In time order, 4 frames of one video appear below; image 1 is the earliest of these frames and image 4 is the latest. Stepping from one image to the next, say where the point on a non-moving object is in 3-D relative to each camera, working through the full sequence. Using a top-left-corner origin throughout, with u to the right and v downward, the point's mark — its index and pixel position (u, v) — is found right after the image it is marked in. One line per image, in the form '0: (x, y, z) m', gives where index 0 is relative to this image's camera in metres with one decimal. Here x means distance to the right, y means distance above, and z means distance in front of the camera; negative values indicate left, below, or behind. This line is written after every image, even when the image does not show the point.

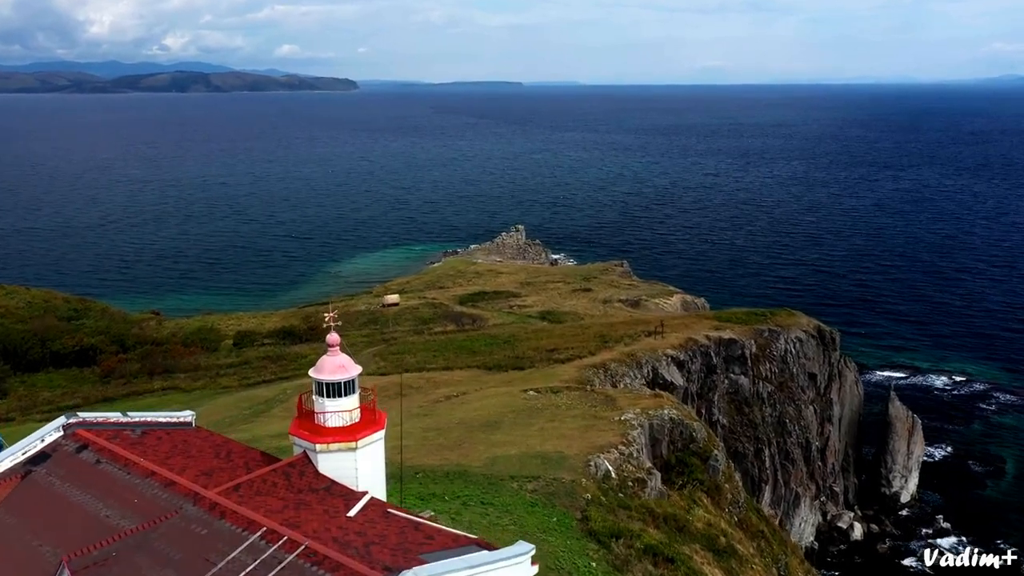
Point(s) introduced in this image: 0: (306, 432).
0: (-4.2, -3.0, +15.2) m
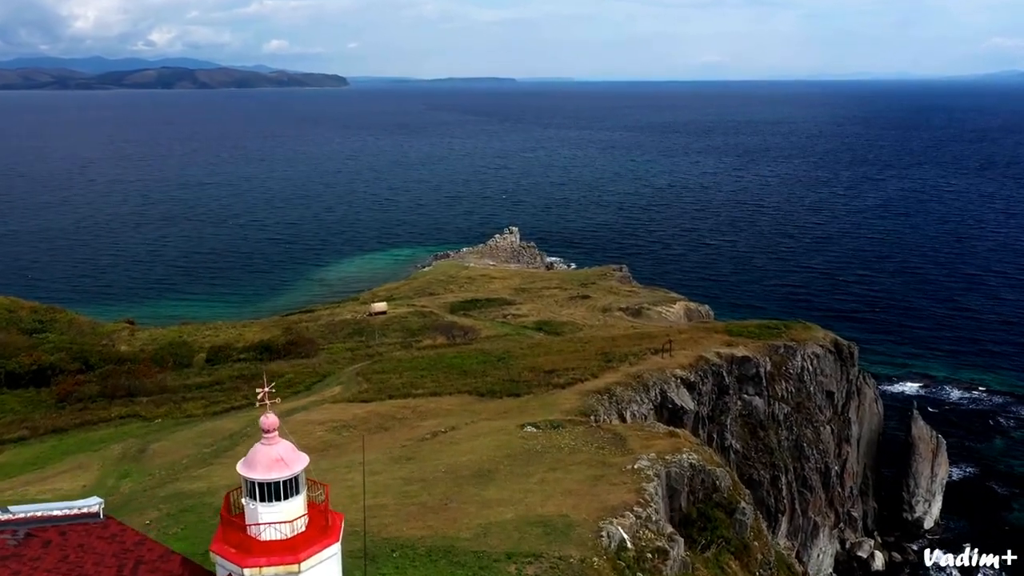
0: (-4.3, -4.0, +11.3) m
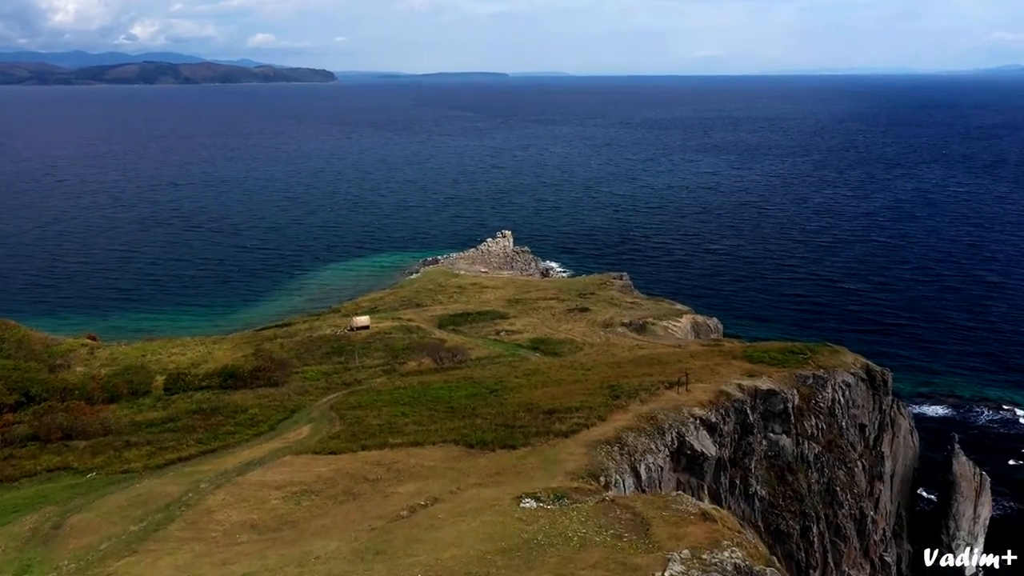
0: (-4.3, -5.5, +5.8) m
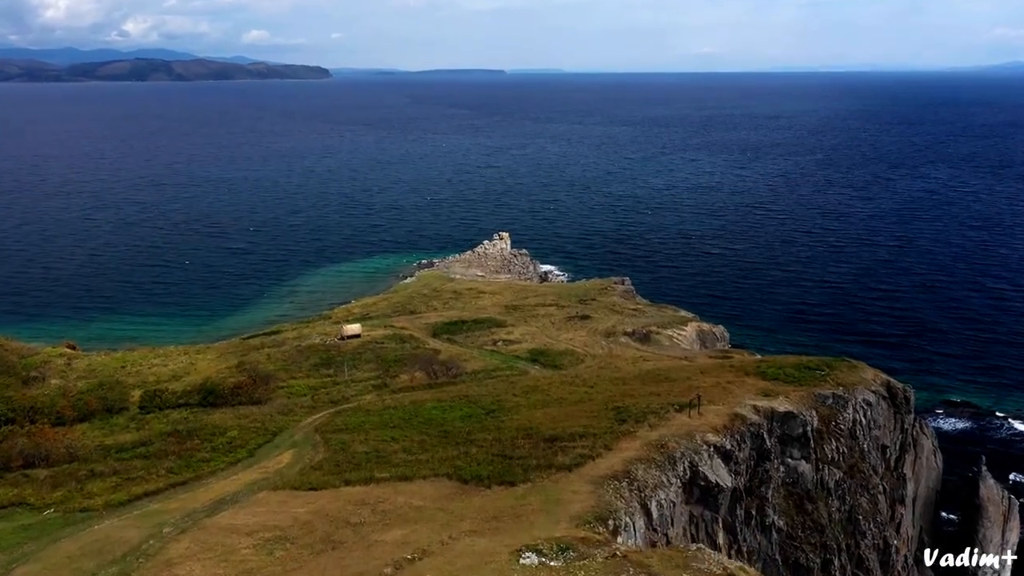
0: (-4.2, -6.4, +2.9) m
